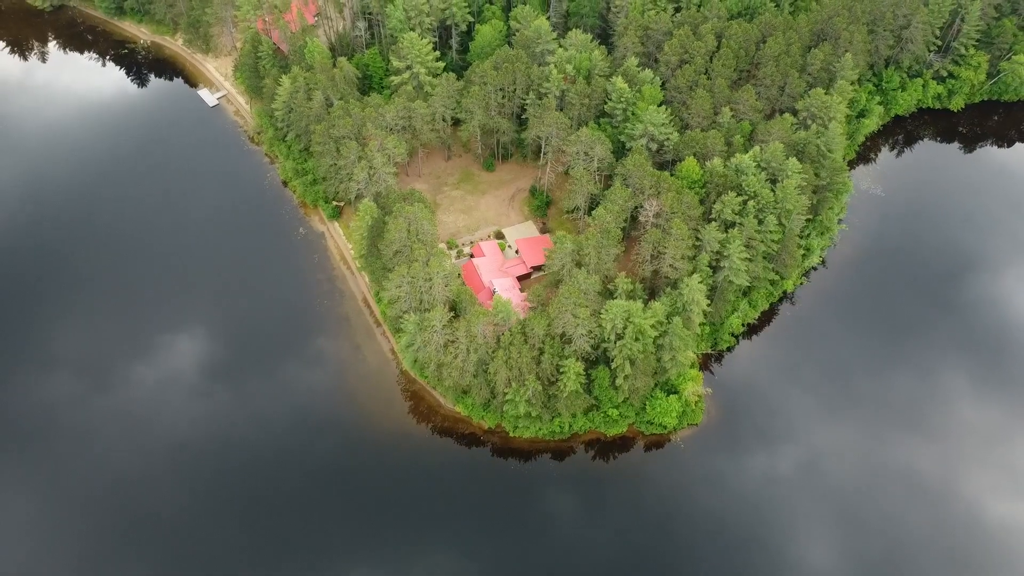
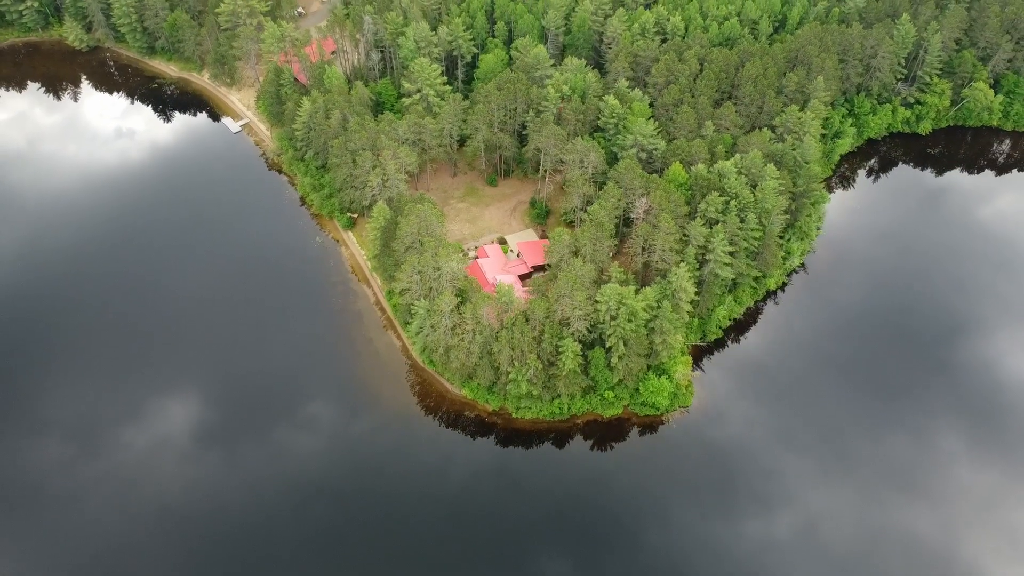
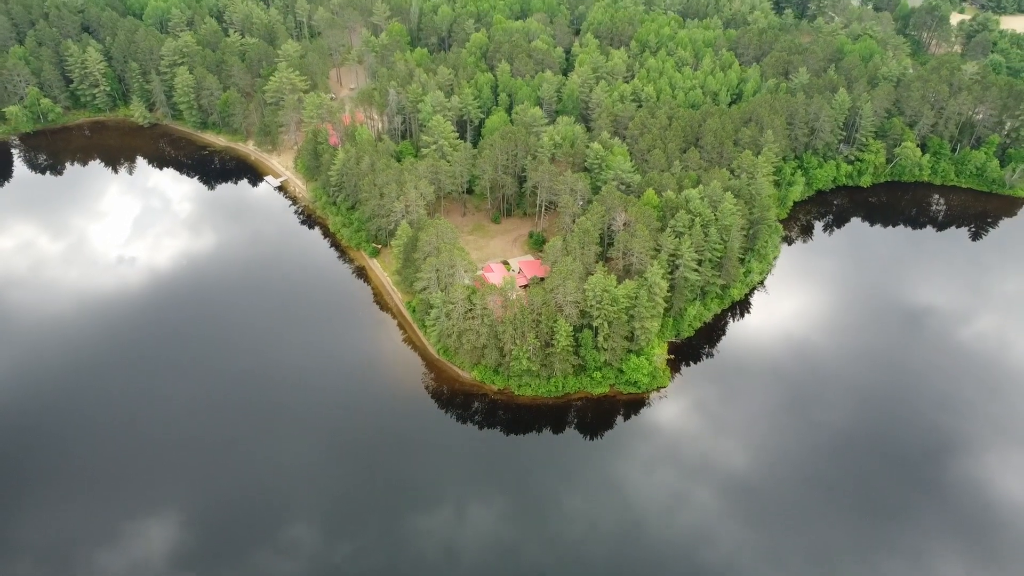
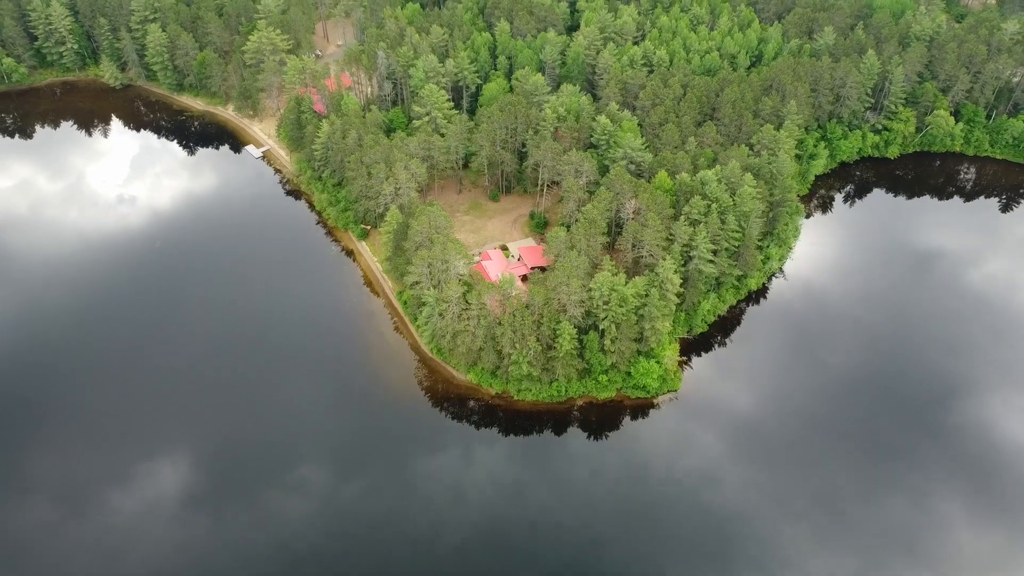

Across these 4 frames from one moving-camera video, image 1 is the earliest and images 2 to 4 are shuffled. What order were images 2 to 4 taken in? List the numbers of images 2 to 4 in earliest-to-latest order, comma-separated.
2, 4, 3
